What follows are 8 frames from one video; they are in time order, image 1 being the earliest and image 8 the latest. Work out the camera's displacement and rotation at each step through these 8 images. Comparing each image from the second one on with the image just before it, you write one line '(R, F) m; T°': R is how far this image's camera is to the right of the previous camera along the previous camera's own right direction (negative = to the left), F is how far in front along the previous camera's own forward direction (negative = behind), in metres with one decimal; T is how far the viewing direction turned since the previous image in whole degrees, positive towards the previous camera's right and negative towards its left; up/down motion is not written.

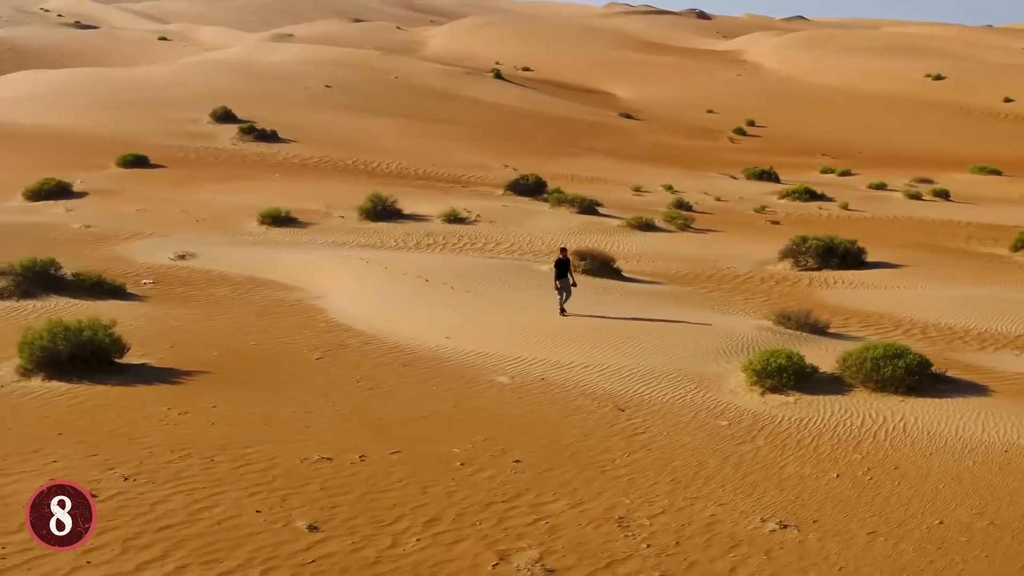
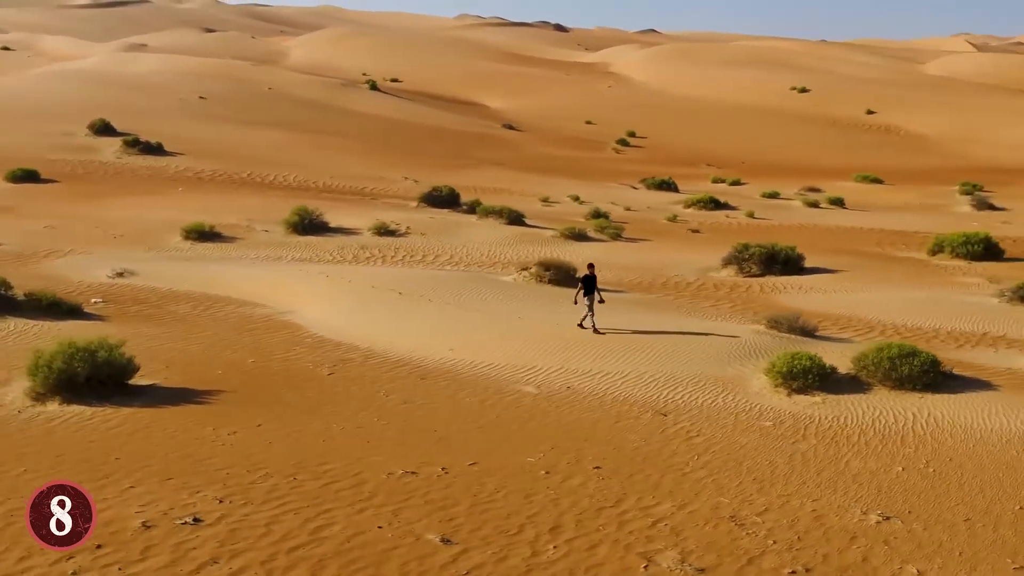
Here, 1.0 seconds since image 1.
(-1.6, 0.0) m; +7°
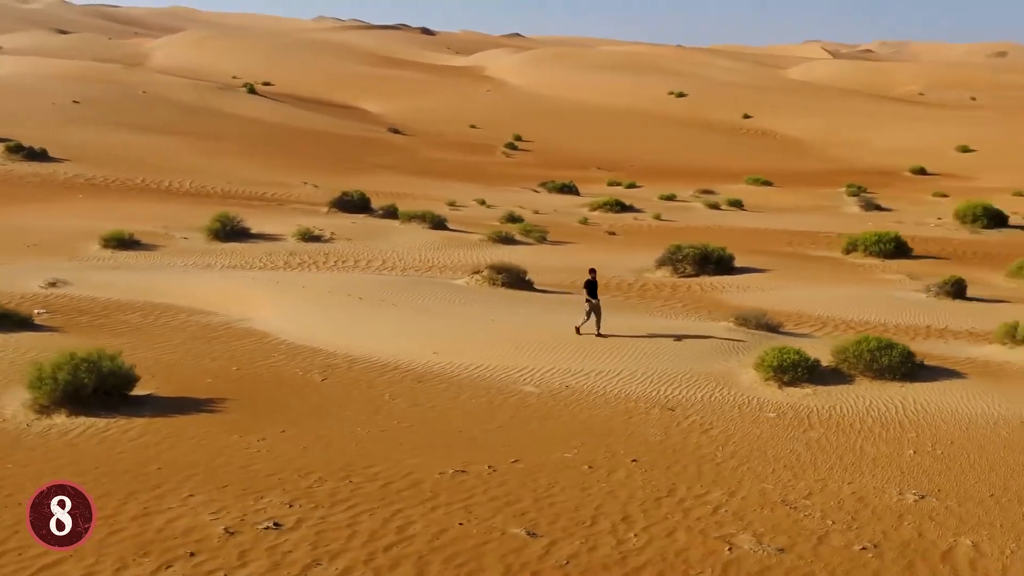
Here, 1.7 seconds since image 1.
(-1.3, -0.2) m; +6°
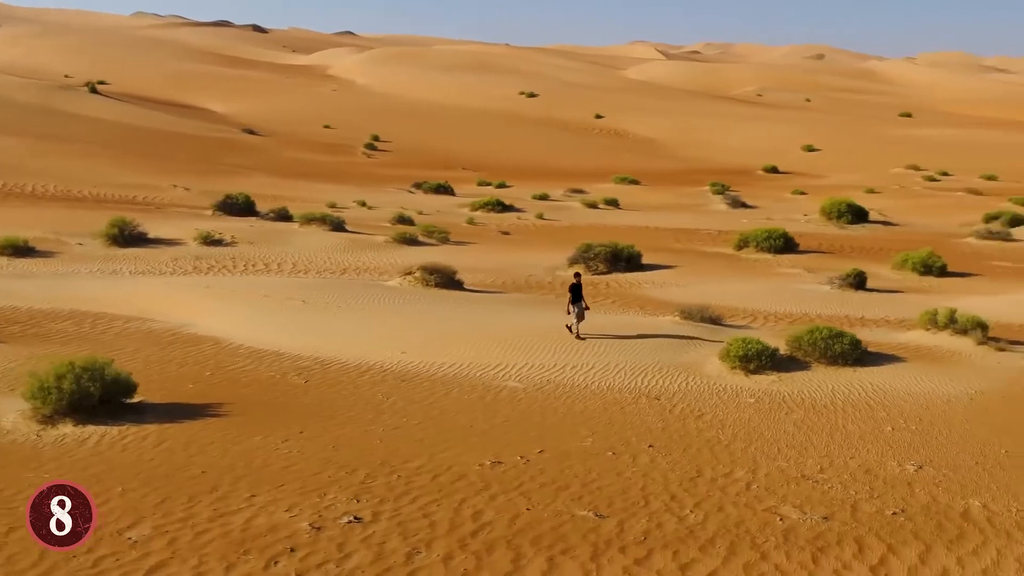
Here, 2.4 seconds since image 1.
(-1.5, -0.4) m; +8°
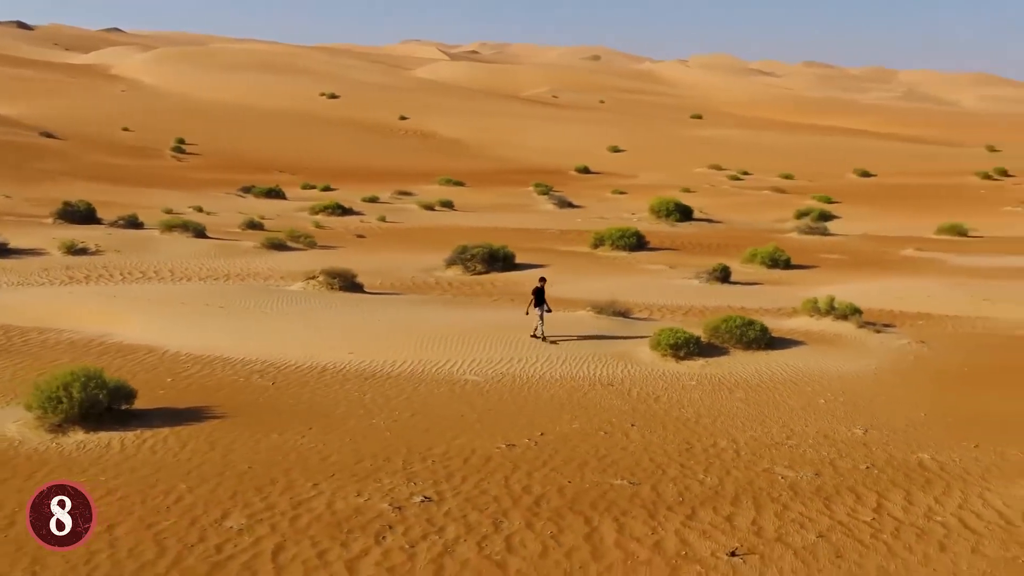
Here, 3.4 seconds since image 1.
(-1.9, -0.9) m; +11°
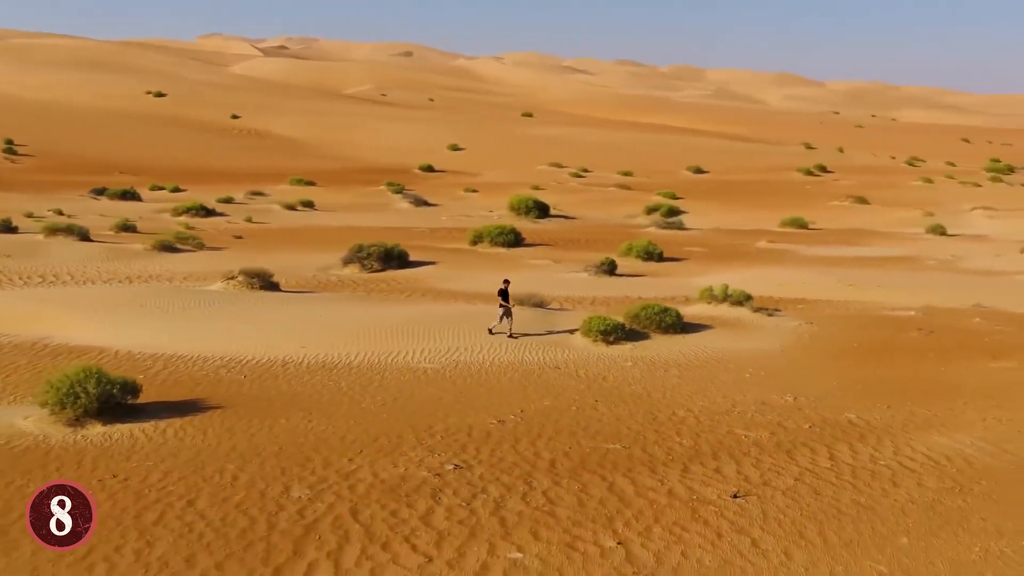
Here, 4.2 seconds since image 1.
(-1.7, -1.2) m; +9°
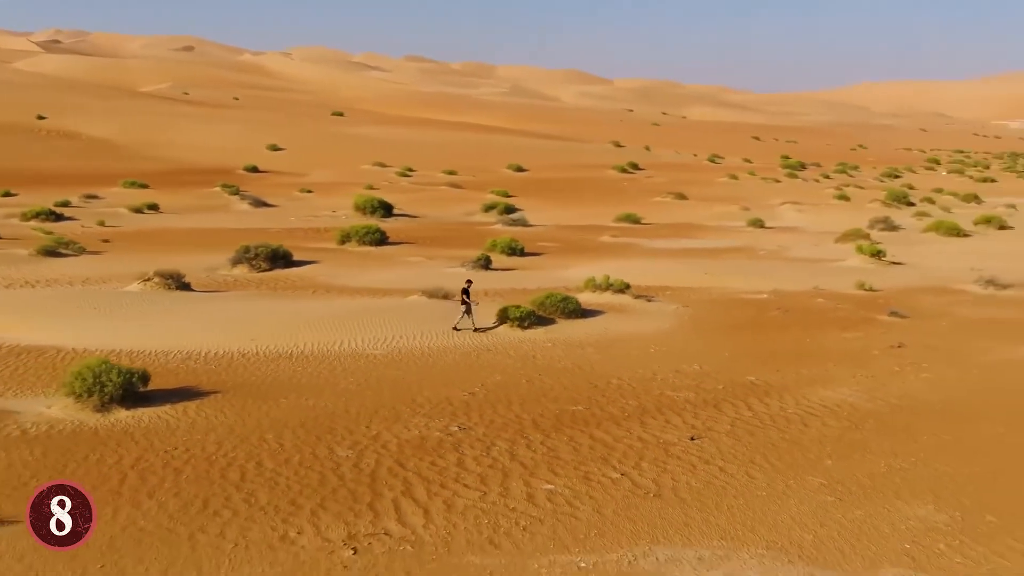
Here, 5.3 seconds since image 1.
(-2.0, -1.9) m; +10°
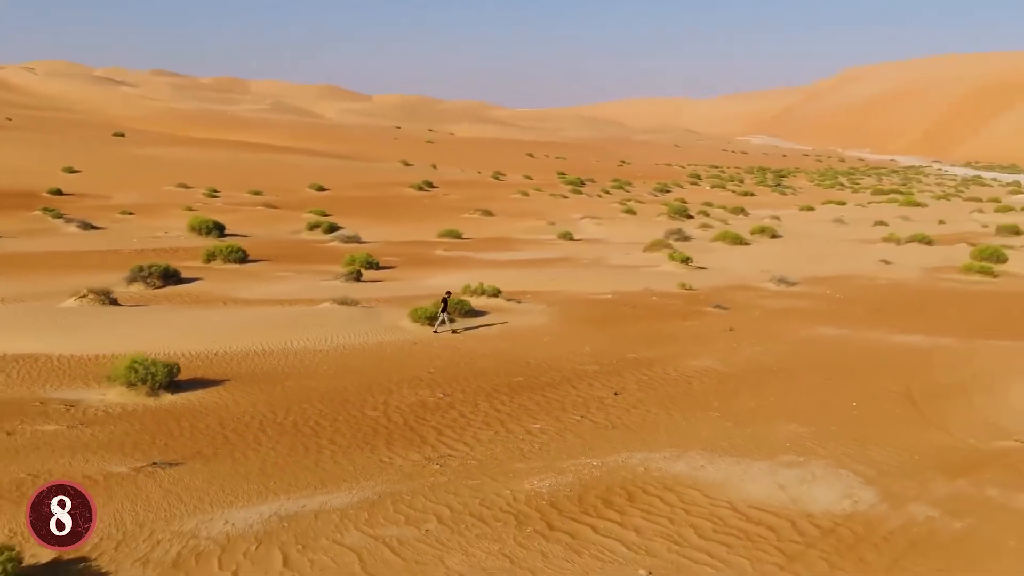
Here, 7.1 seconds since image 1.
(-2.7, -3.8) m; +11°
